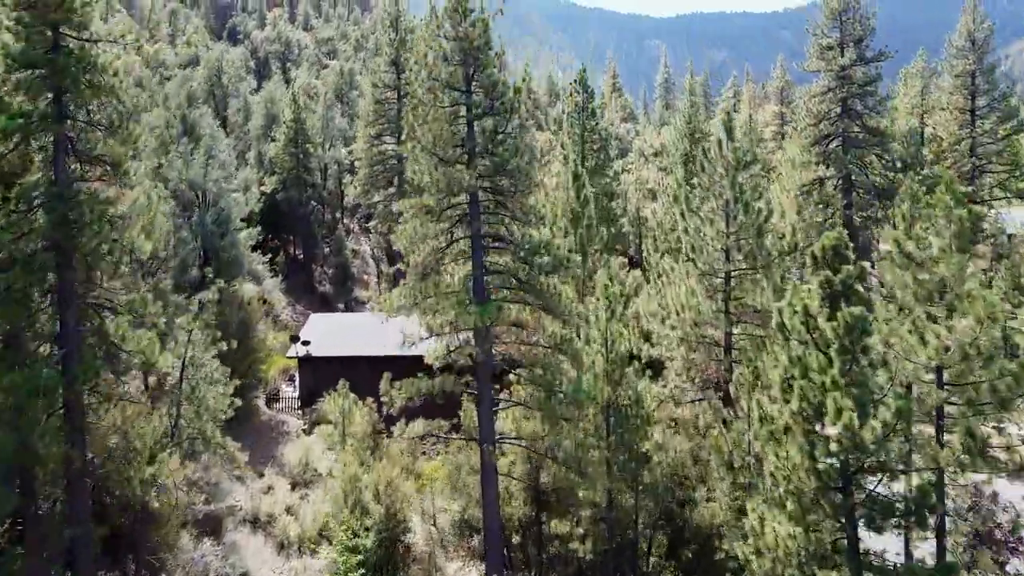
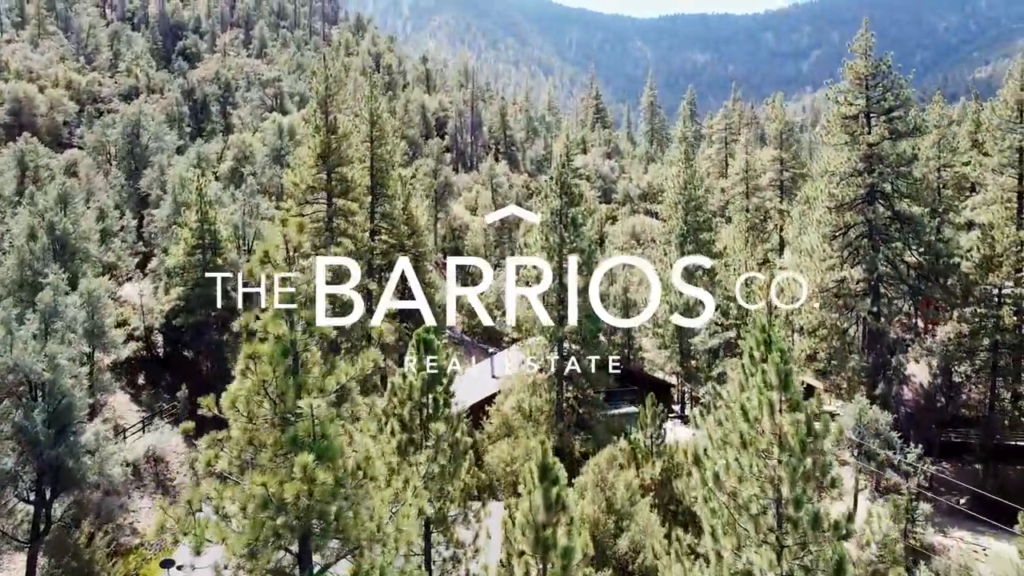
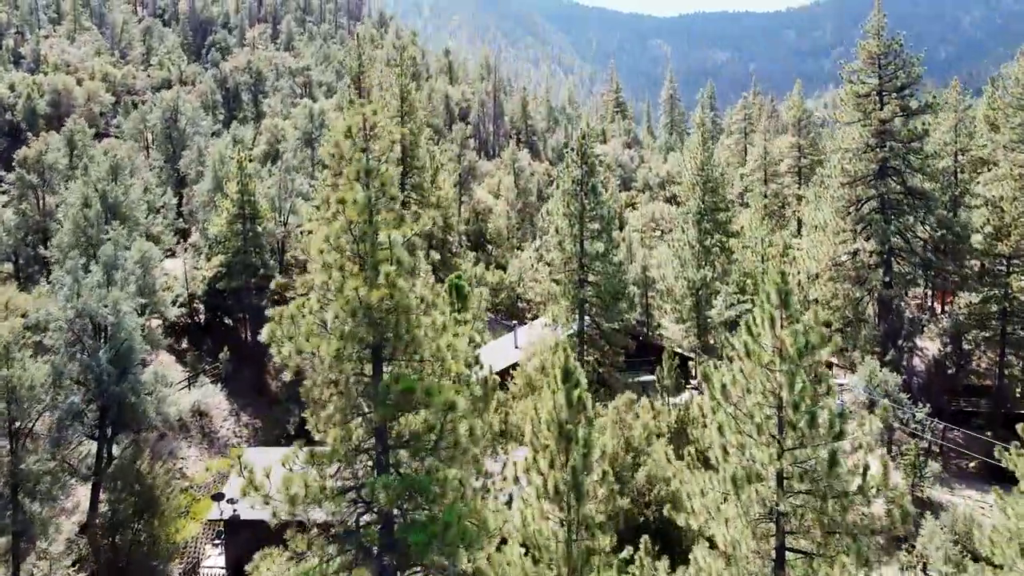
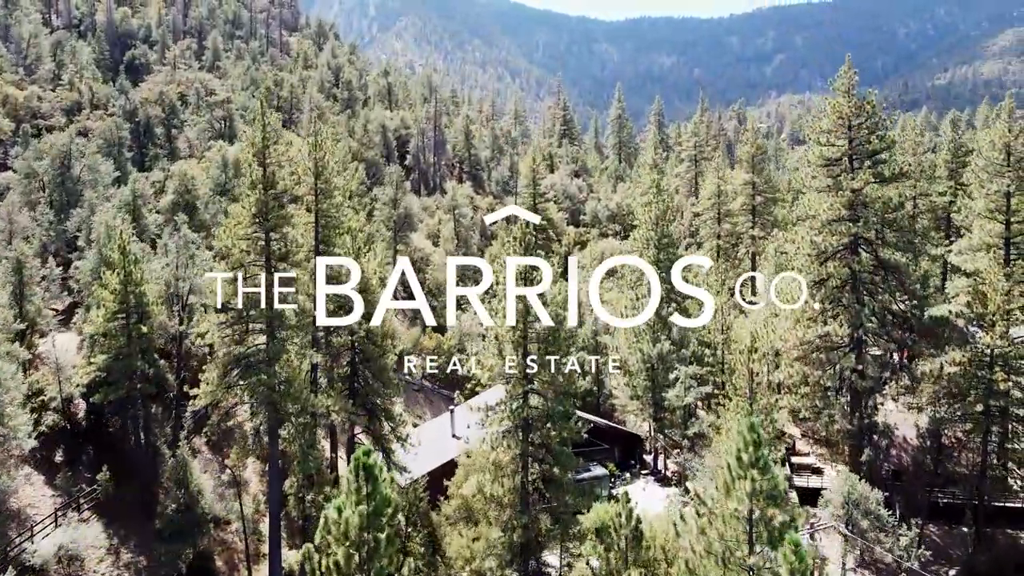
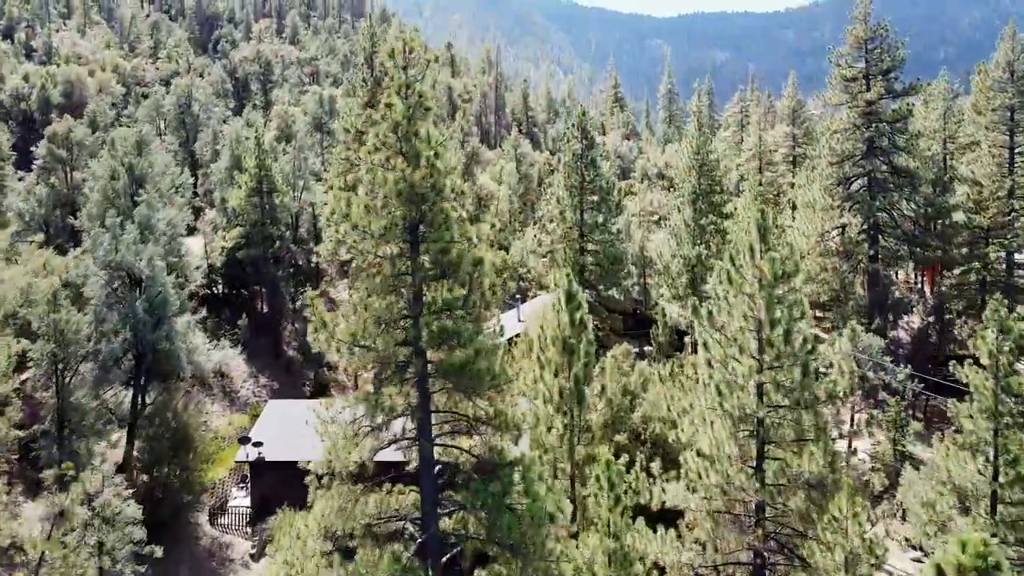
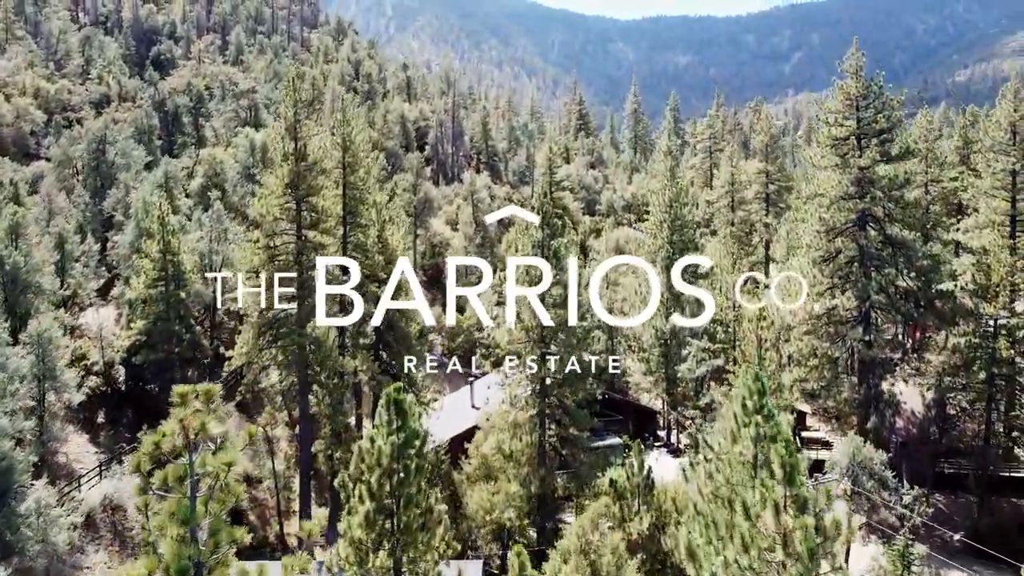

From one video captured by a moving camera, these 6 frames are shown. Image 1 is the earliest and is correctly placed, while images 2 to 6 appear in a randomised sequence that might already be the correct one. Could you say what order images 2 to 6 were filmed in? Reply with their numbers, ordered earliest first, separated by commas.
5, 3, 2, 6, 4
